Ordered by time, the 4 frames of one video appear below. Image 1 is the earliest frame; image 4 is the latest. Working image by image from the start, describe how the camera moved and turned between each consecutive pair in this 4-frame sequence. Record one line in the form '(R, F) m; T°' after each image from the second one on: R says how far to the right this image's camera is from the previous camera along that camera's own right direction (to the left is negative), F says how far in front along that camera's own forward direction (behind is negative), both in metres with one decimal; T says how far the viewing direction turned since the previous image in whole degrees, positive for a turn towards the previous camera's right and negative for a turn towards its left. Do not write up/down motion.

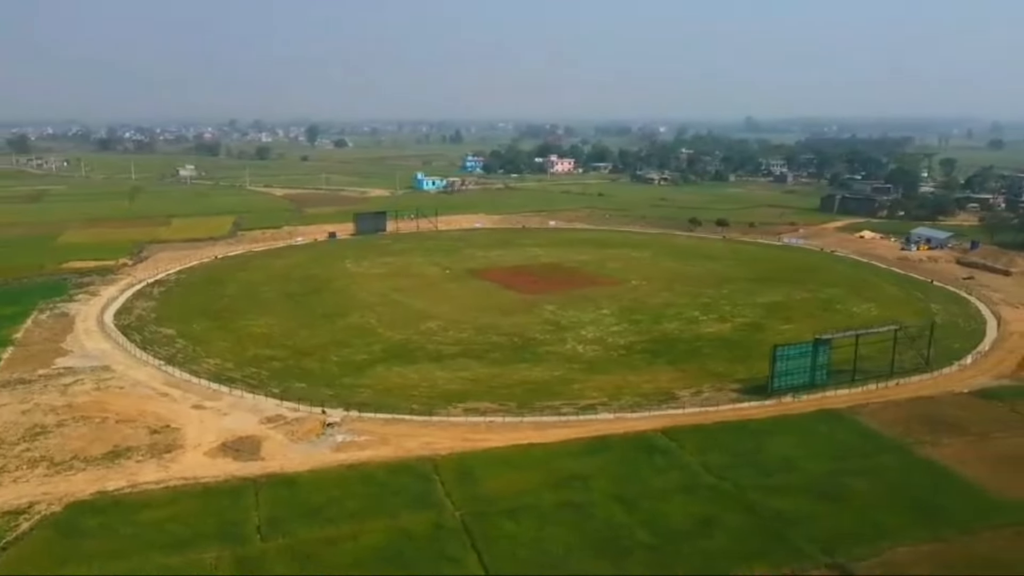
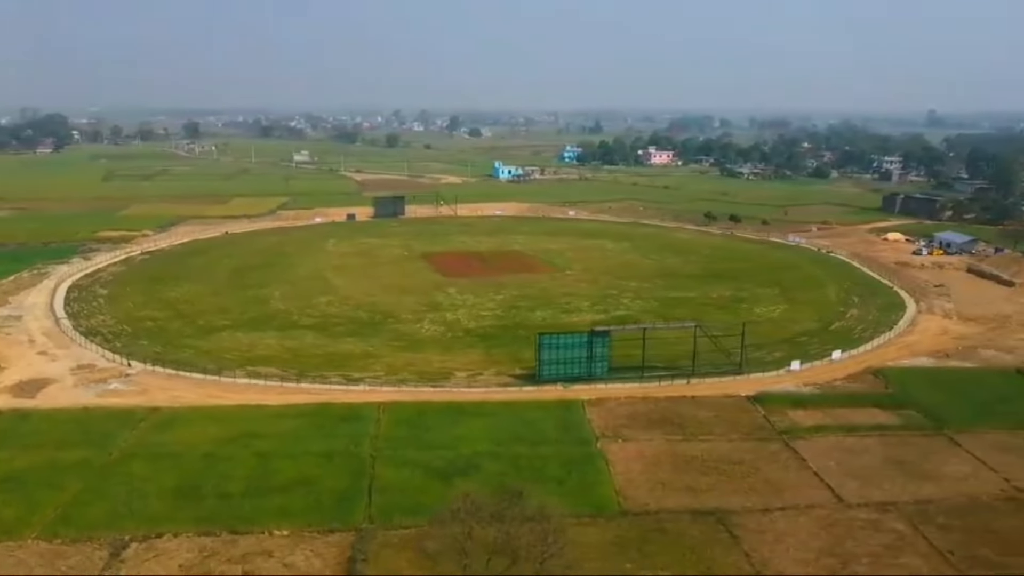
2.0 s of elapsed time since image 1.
(+15.7, +0.3) m; -12°
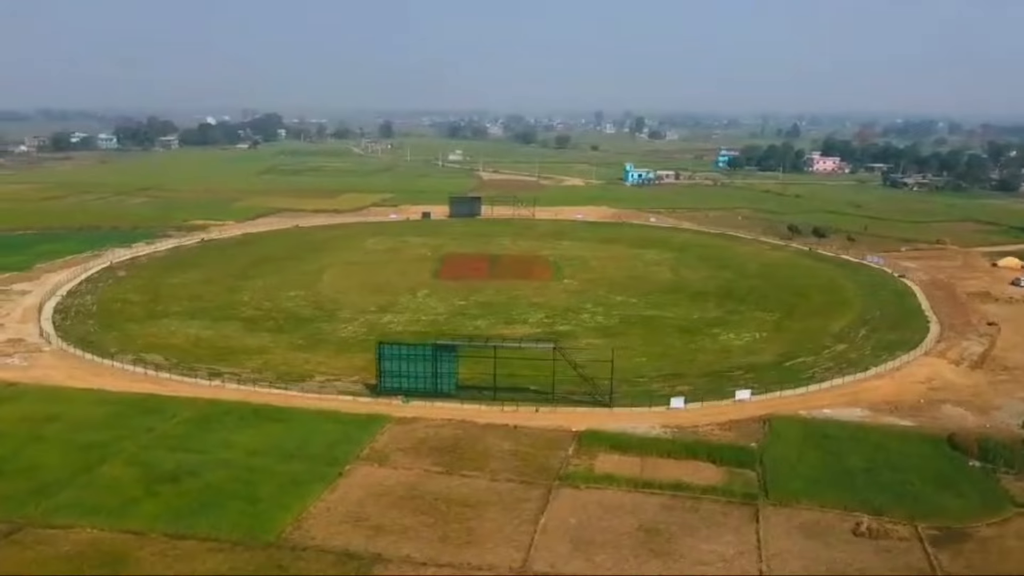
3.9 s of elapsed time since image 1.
(+13.4, +4.1) m; -15°
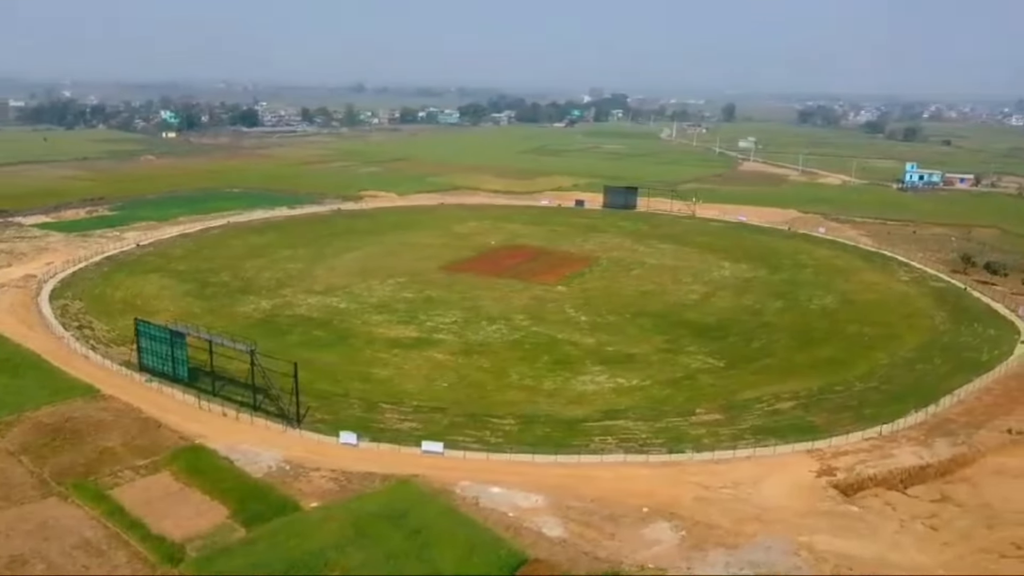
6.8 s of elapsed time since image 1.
(+21.2, +9.2) m; -27°
